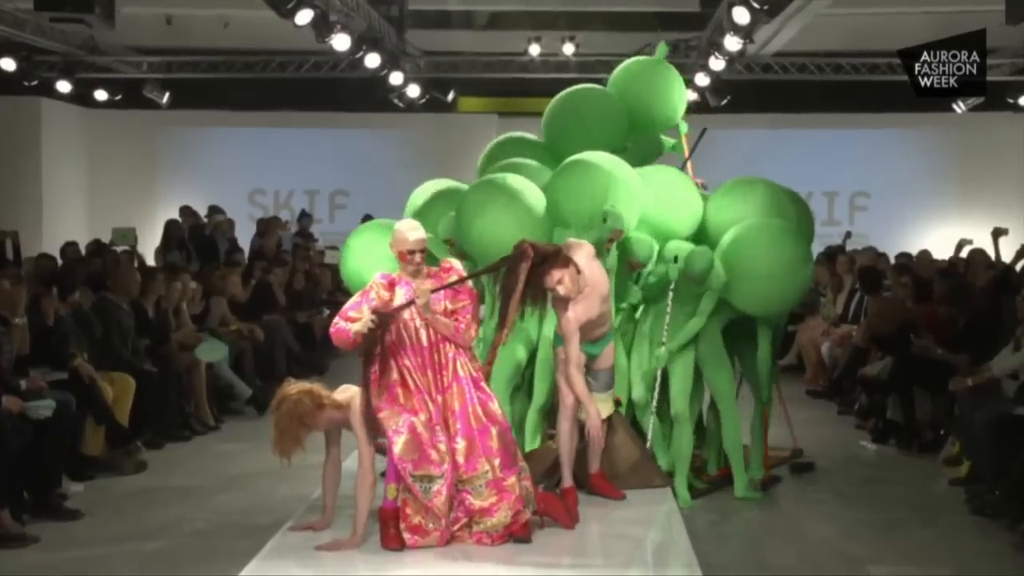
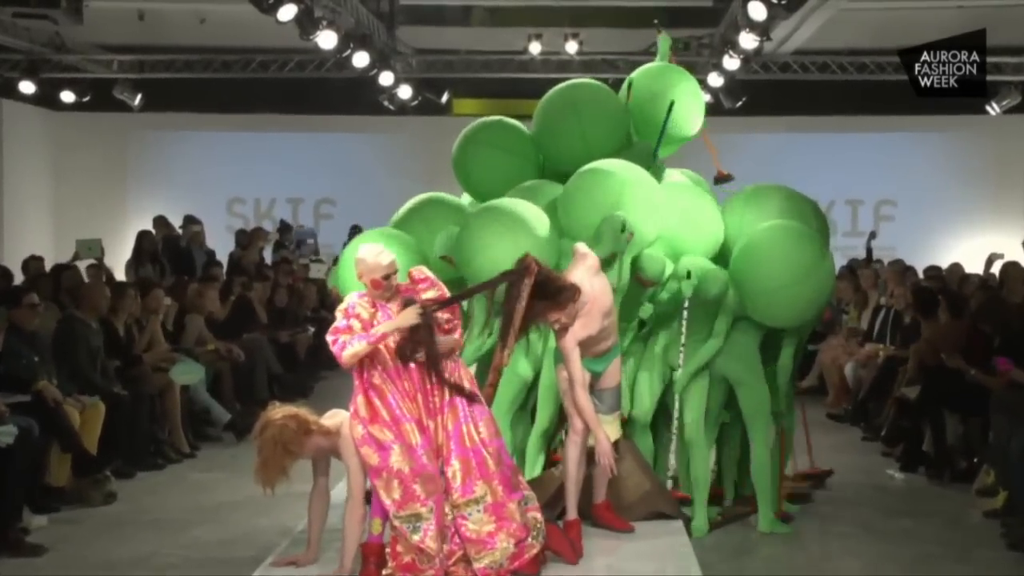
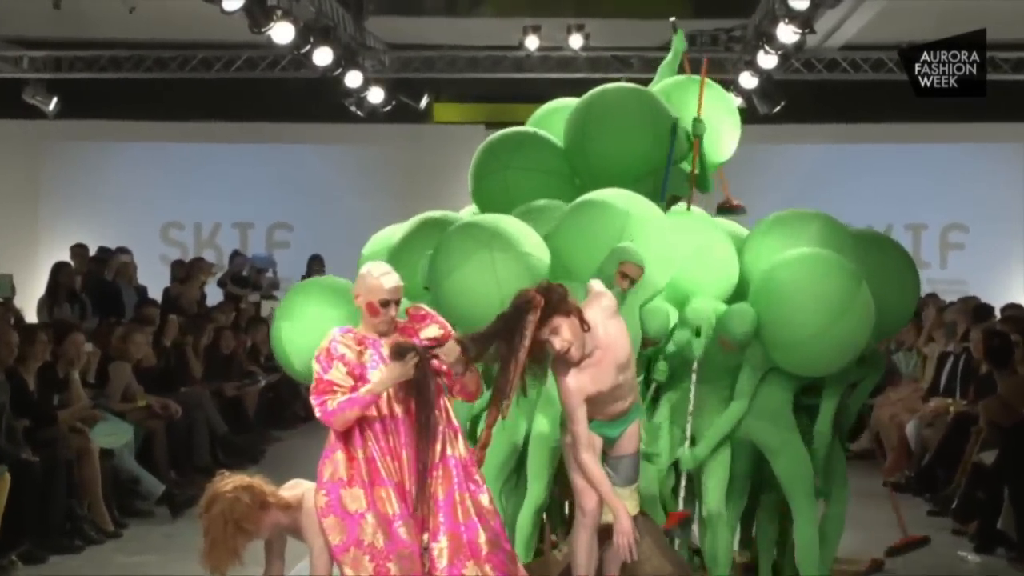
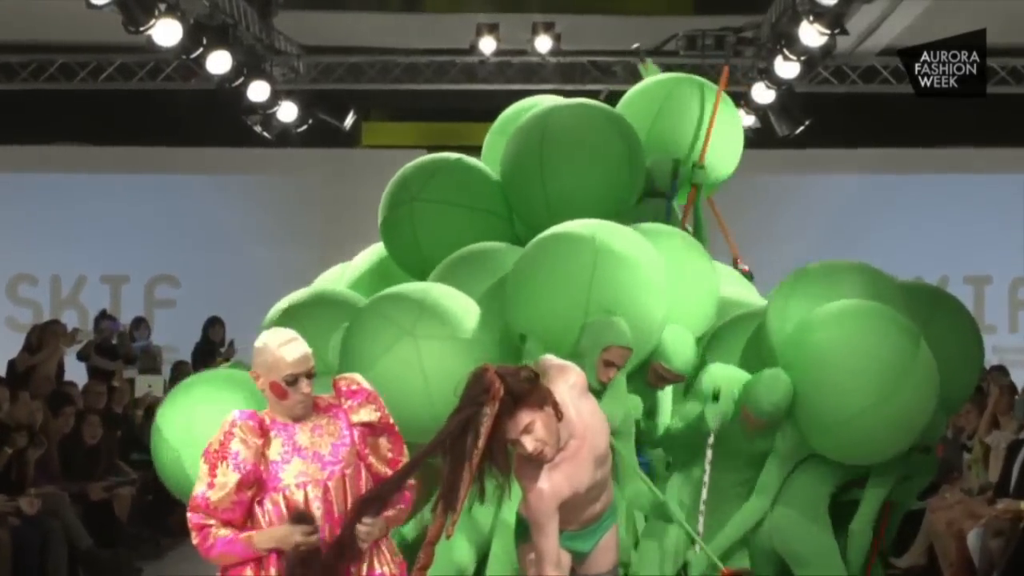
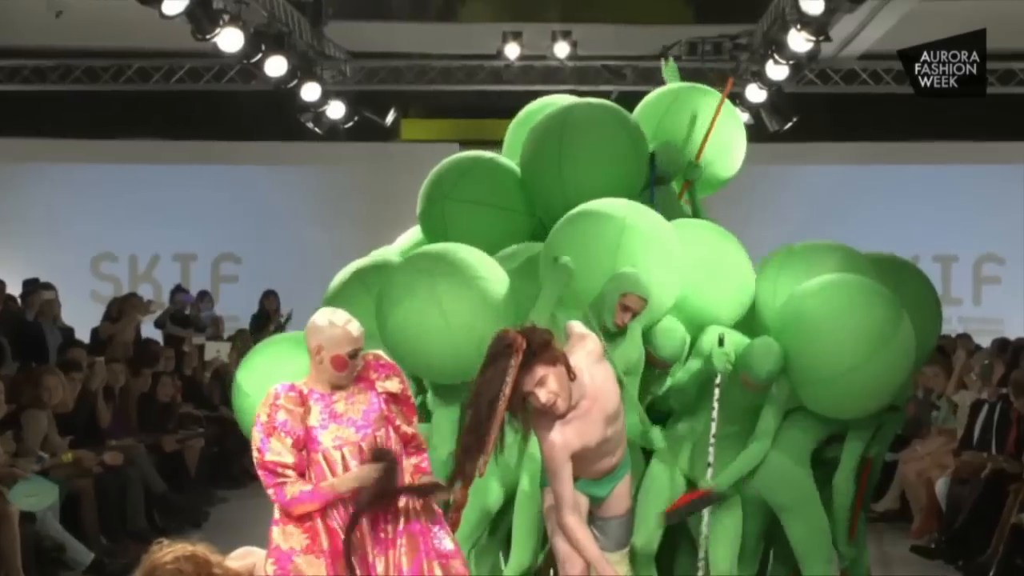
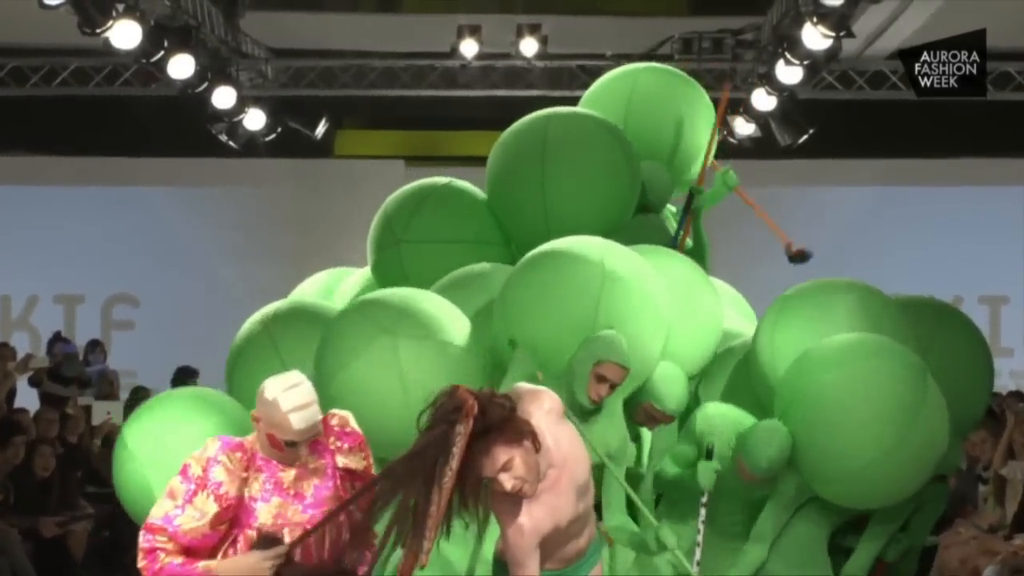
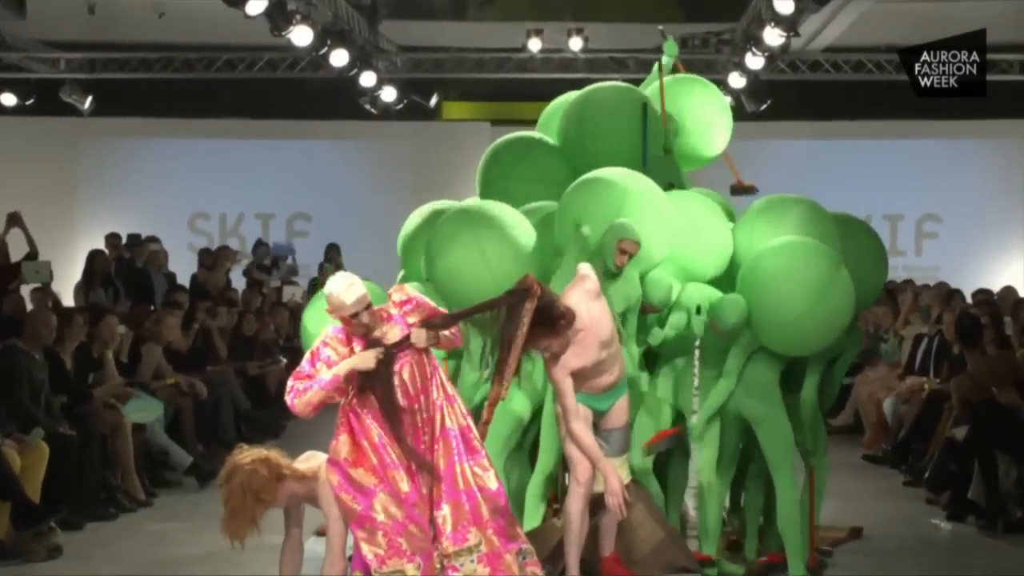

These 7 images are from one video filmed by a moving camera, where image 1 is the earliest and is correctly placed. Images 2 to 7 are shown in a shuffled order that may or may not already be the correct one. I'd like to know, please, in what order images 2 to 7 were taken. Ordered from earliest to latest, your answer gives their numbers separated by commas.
2, 7, 3, 5, 4, 6
